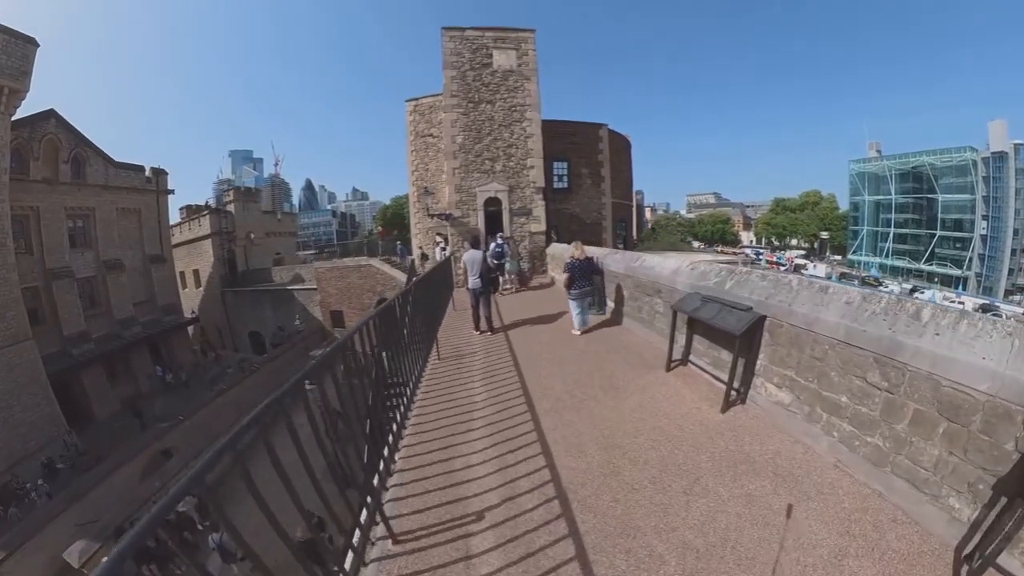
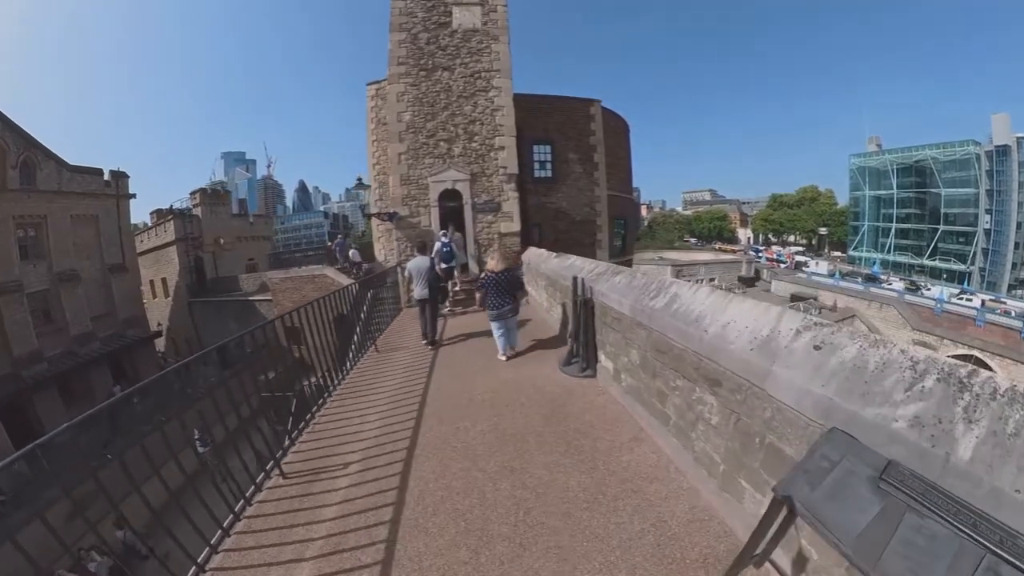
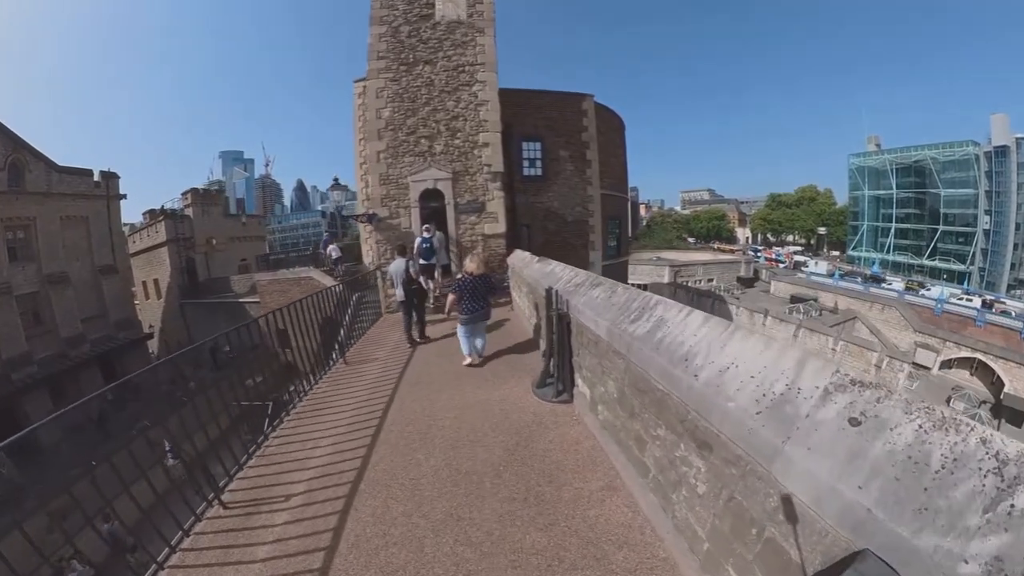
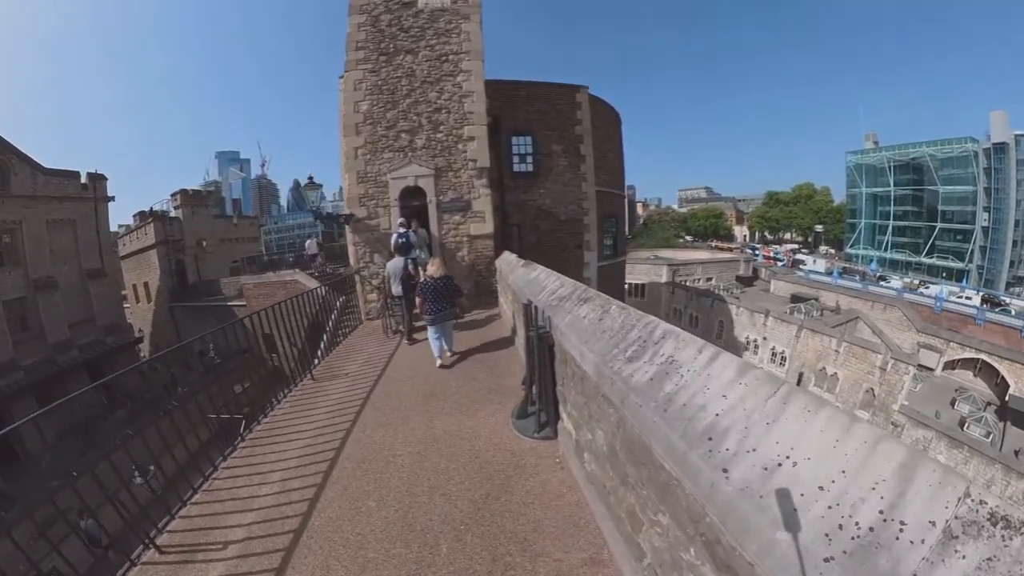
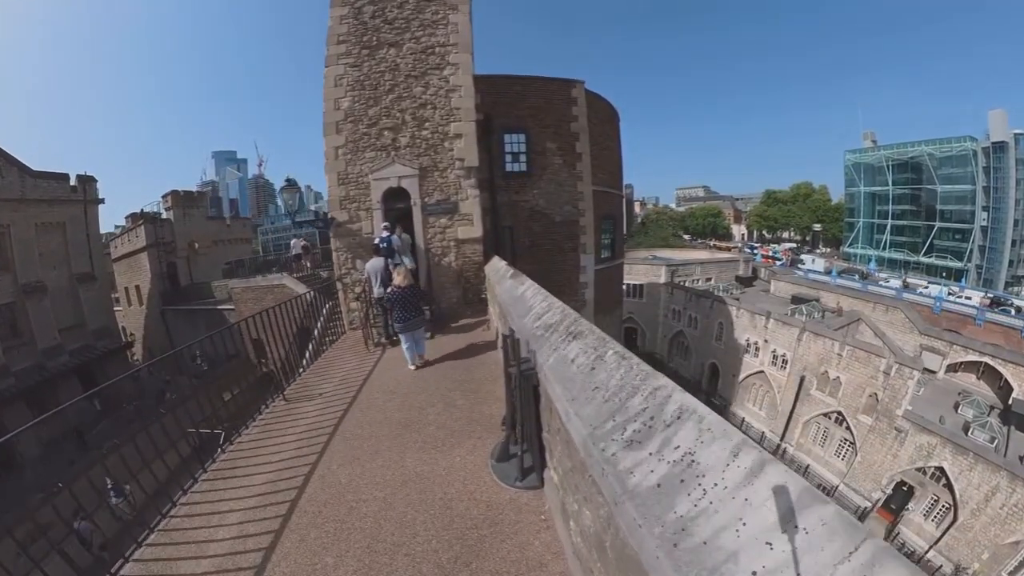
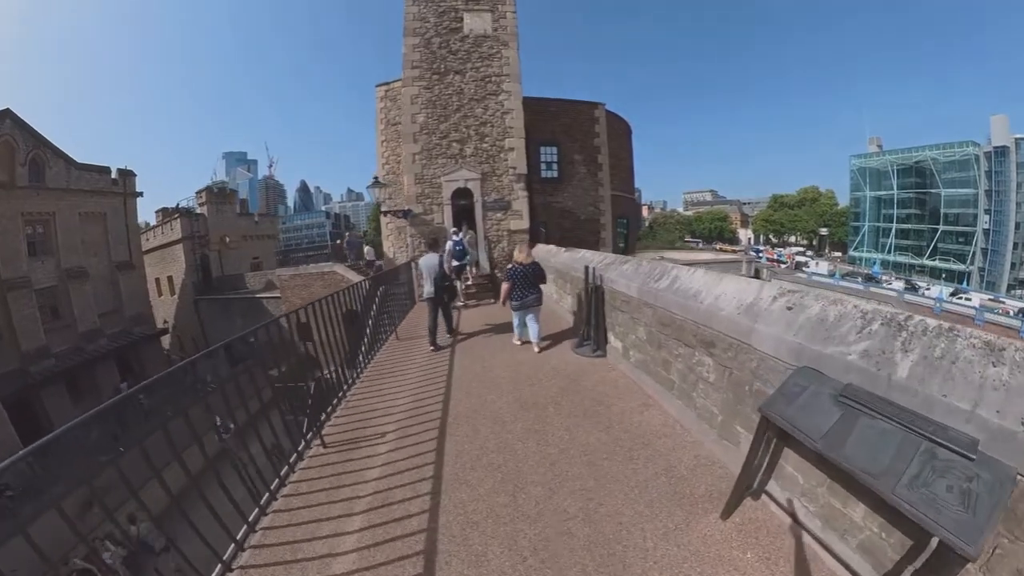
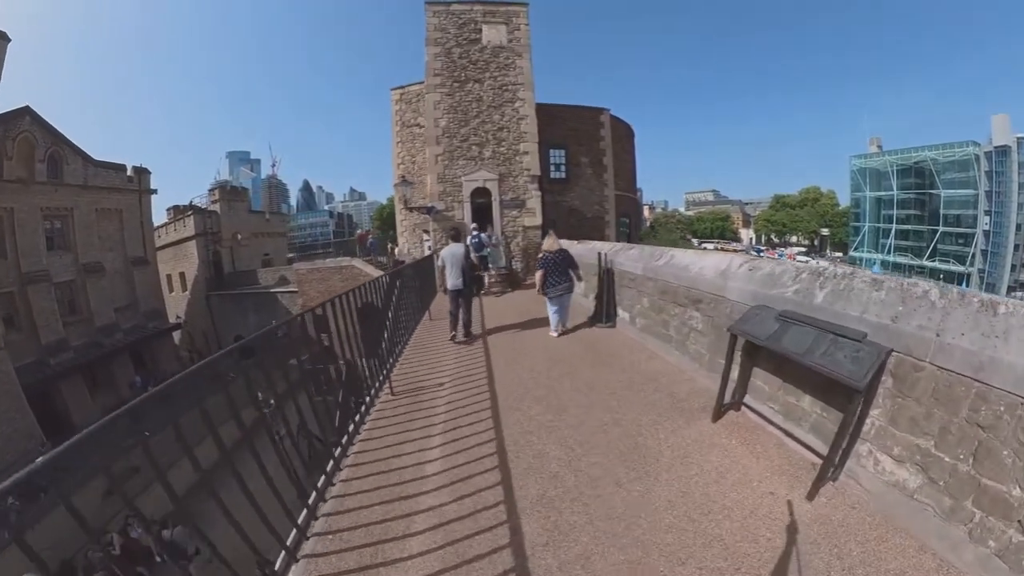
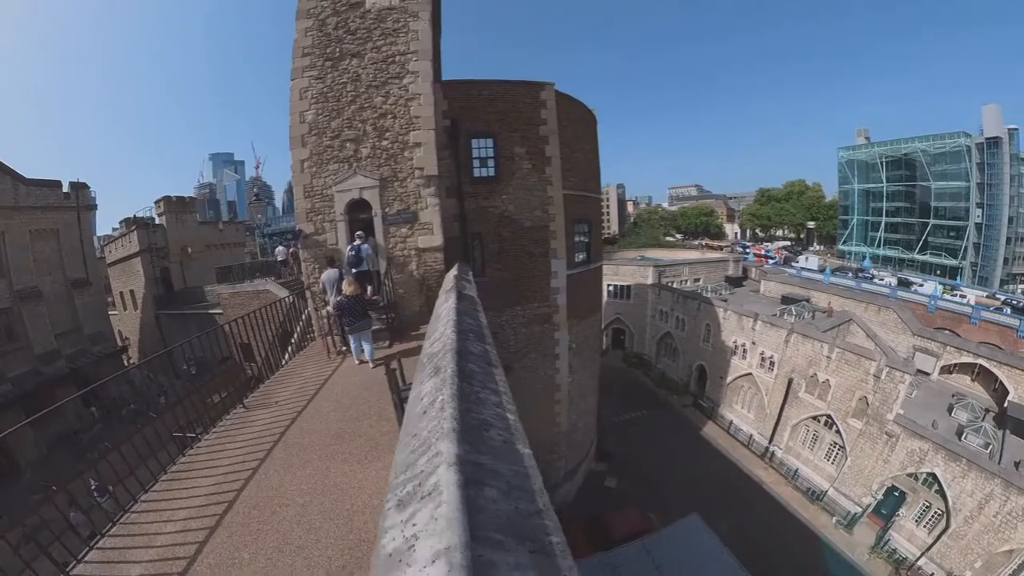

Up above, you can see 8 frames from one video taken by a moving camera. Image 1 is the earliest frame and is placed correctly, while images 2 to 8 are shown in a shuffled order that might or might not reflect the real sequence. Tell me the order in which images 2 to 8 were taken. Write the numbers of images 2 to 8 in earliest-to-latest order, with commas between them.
7, 6, 2, 3, 4, 5, 8
